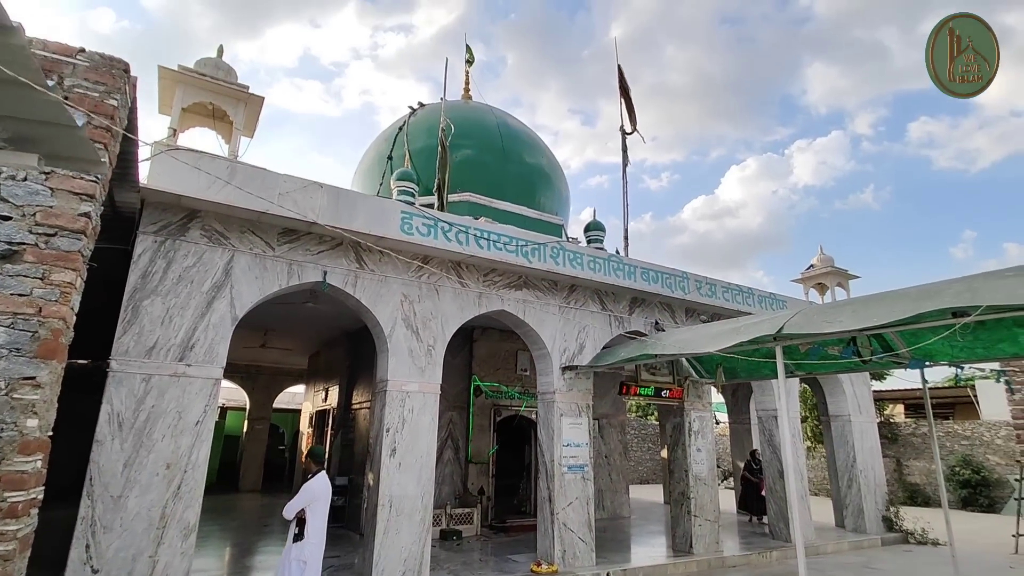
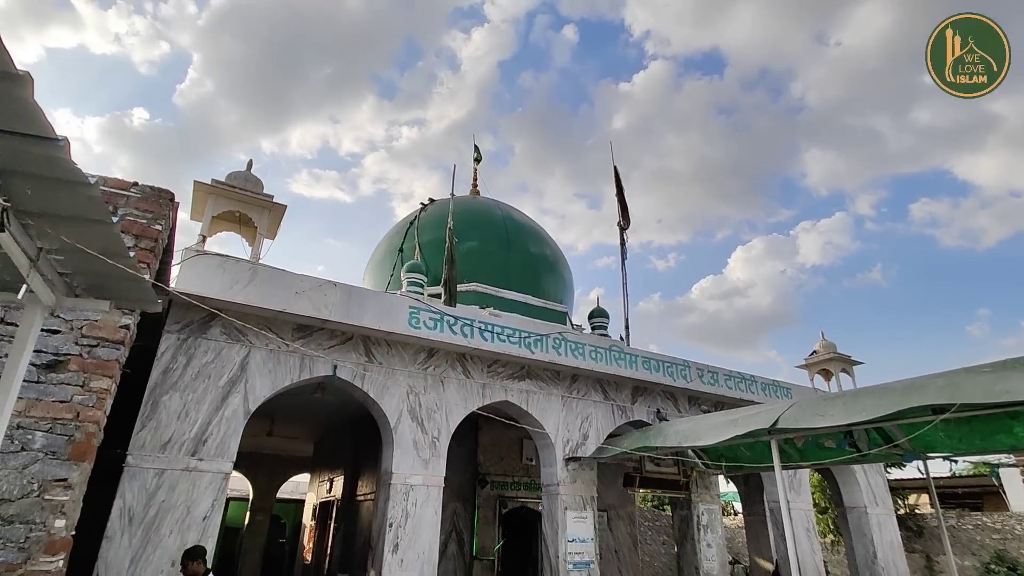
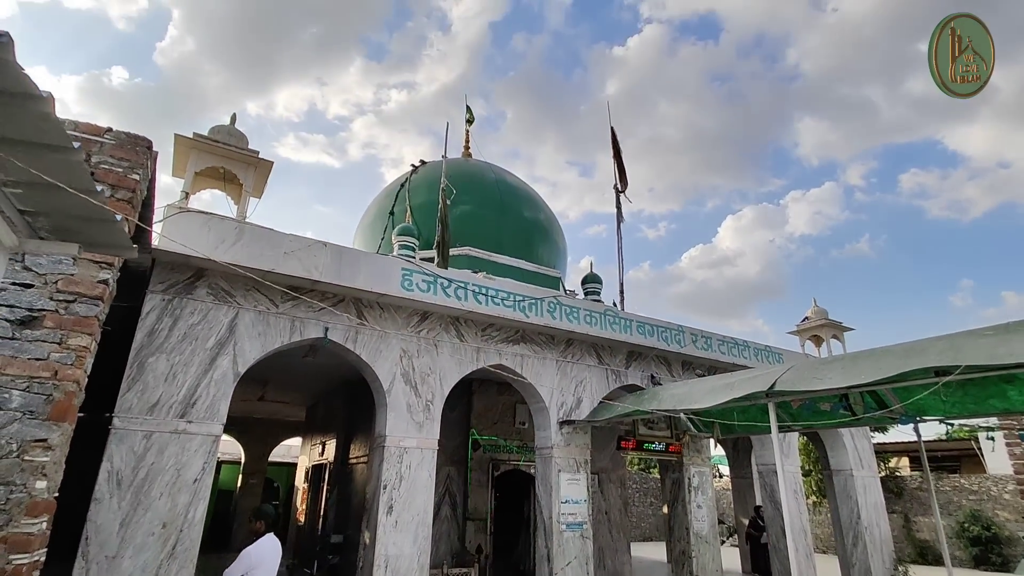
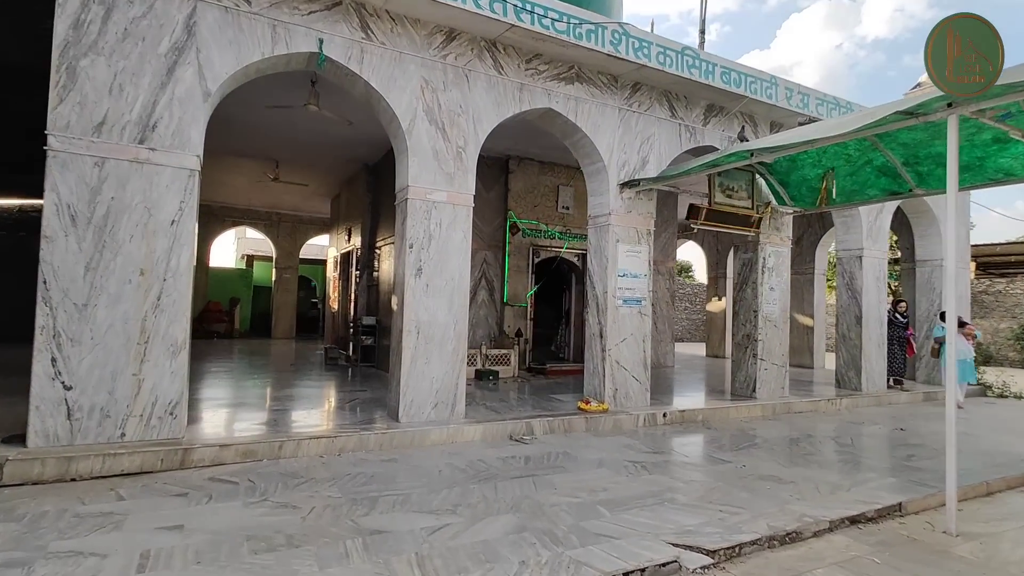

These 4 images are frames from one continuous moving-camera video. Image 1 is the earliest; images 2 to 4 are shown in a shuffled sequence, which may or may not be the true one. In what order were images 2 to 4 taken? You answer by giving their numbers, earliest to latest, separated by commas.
3, 2, 4
